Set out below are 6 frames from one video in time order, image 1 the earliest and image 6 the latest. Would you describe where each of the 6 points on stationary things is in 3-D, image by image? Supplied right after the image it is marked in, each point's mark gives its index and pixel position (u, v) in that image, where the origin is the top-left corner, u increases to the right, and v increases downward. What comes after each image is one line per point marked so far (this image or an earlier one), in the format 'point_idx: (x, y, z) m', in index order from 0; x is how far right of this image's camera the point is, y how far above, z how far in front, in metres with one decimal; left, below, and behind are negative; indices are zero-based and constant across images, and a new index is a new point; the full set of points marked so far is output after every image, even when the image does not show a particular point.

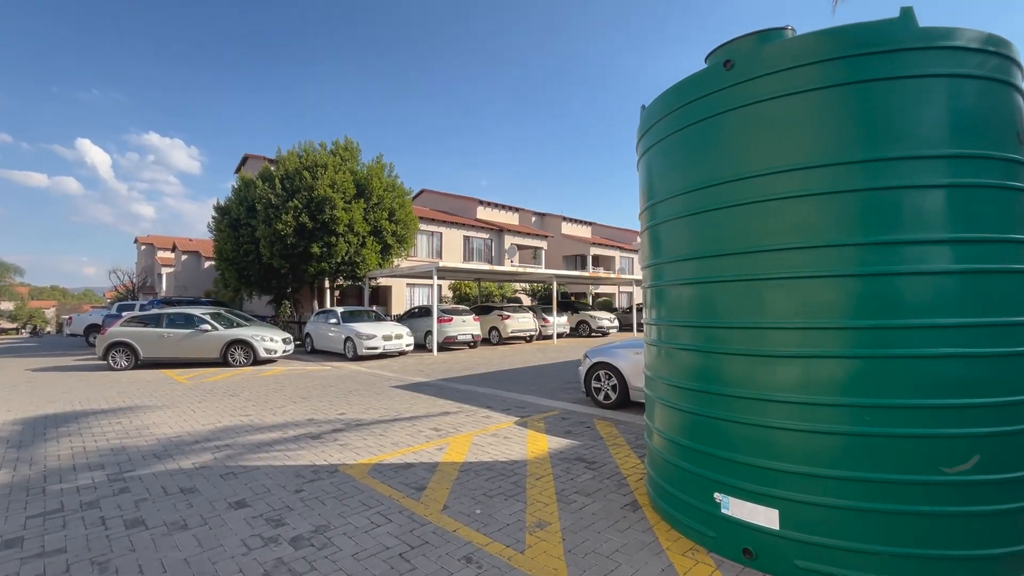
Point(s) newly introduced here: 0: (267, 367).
0: (-6.3, -2.0, +12.3) m
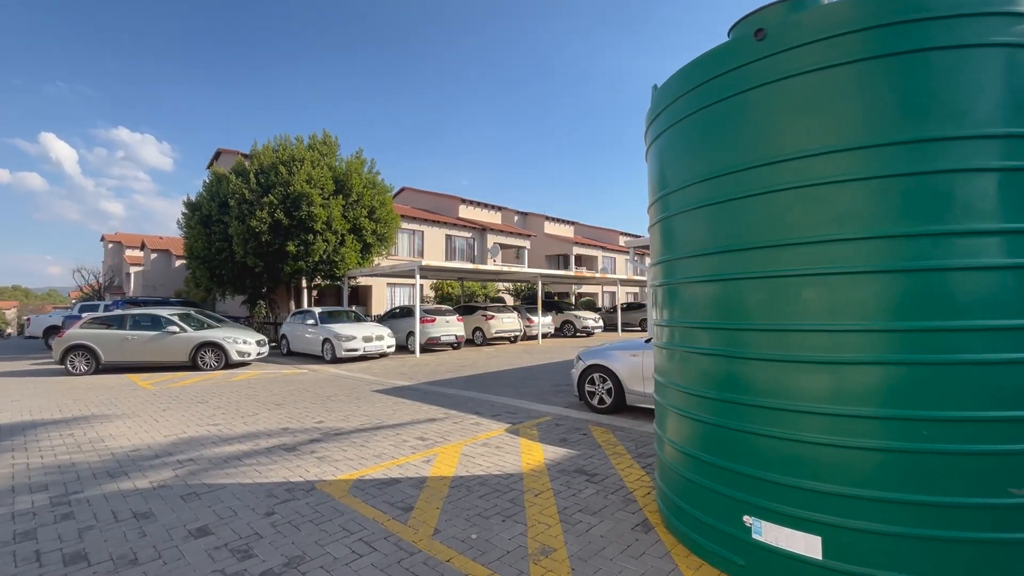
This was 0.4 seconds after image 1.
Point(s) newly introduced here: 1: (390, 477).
0: (-6.6, -2.0, +11.7) m
1: (-1.0, -1.6, +4.1) m
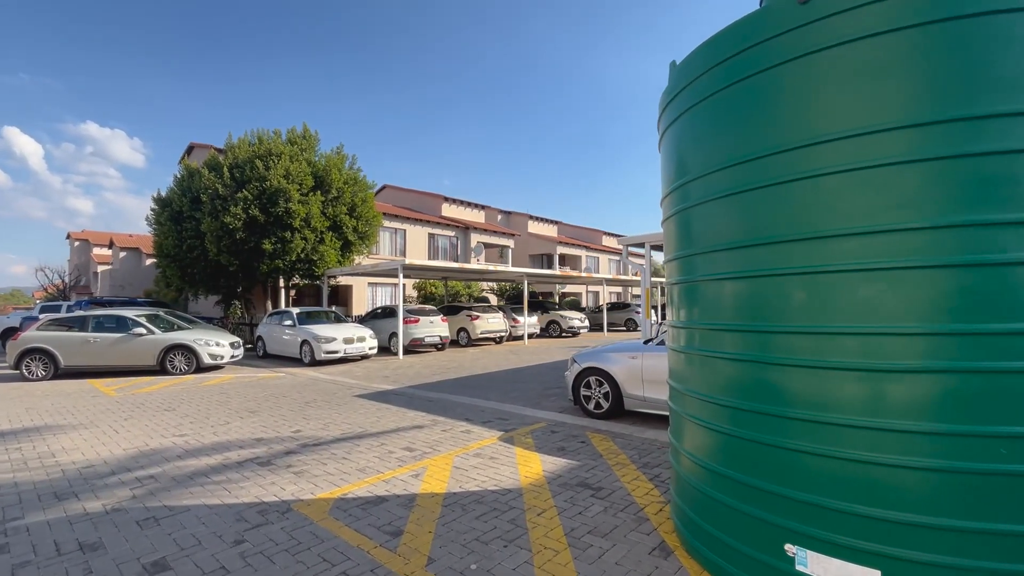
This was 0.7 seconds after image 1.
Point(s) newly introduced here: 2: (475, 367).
0: (-6.9, -2.0, +11.1) m
1: (-1.0, -1.6, +3.7) m
2: (-0.9, -1.9, +11.5) m
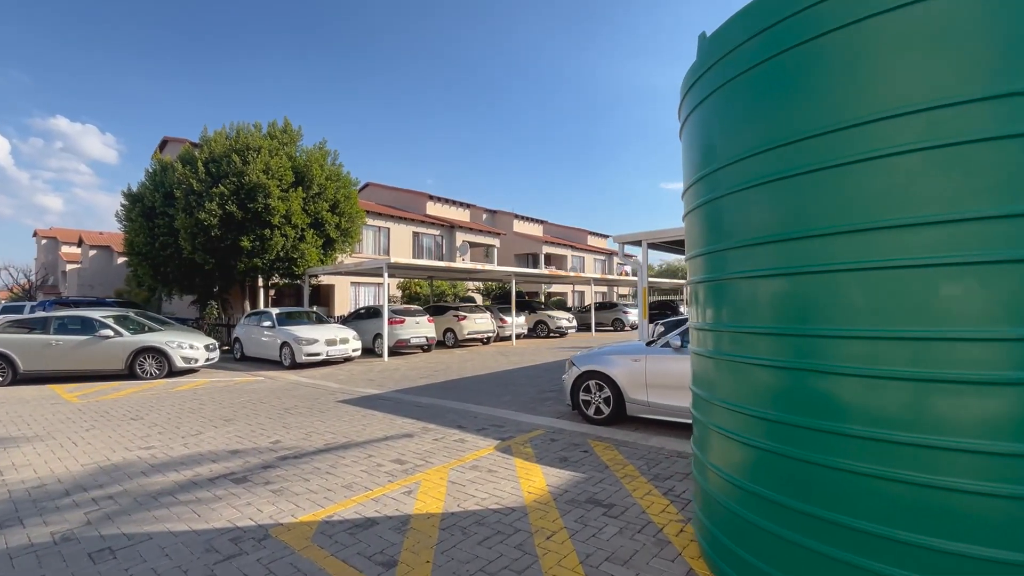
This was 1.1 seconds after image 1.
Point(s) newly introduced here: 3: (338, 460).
0: (-7.2, -2.0, +10.5) m
1: (-1.0, -1.6, +3.3) m
2: (-1.1, -1.9, +11.1) m
3: (-1.7, -1.7, +4.7) m
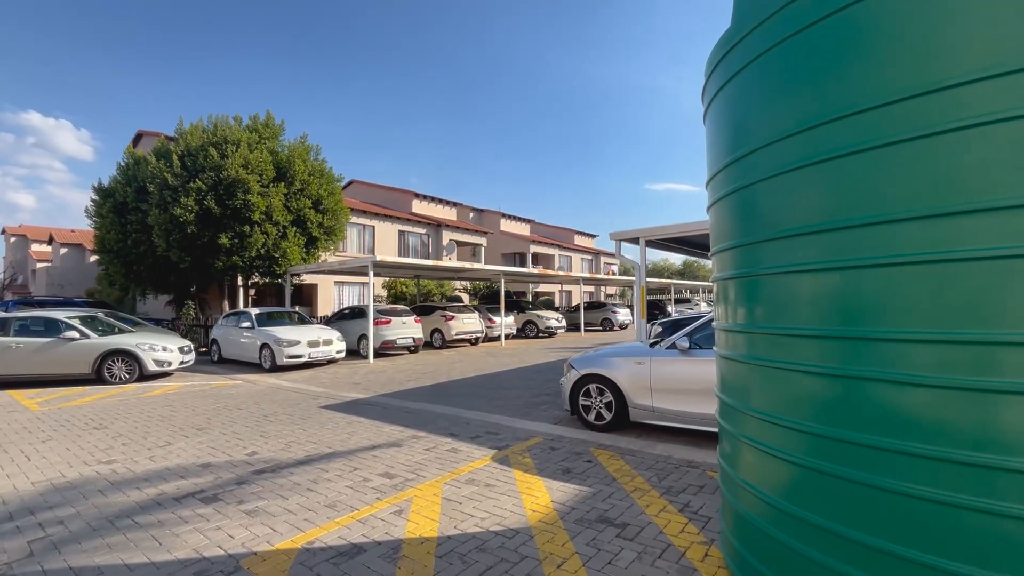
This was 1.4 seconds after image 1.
0: (-7.4, -2.0, +10.0) m
1: (-1.0, -1.6, +3.0) m
2: (-1.3, -1.9, +10.8) m
3: (-1.7, -1.7, +4.3) m
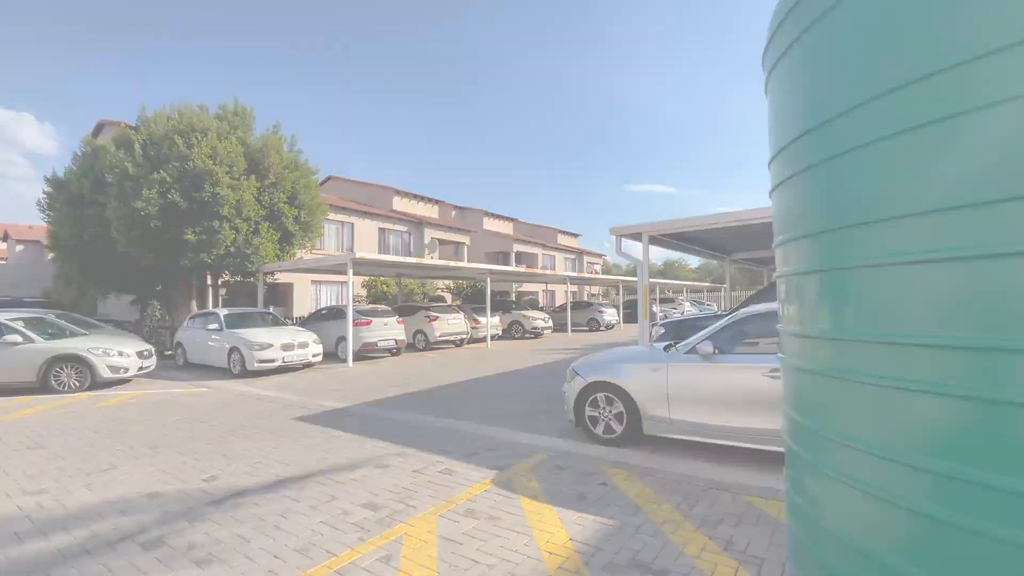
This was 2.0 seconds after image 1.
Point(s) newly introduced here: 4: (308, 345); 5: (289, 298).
0: (-7.5, -1.9, +9.1) m
1: (-0.9, -1.6, +2.3) m
2: (-1.6, -1.8, +10.1) m
3: (-1.7, -1.6, +3.6) m
4: (-4.8, -1.3, +11.3) m
5: (-8.8, -0.4, +18.9) m
